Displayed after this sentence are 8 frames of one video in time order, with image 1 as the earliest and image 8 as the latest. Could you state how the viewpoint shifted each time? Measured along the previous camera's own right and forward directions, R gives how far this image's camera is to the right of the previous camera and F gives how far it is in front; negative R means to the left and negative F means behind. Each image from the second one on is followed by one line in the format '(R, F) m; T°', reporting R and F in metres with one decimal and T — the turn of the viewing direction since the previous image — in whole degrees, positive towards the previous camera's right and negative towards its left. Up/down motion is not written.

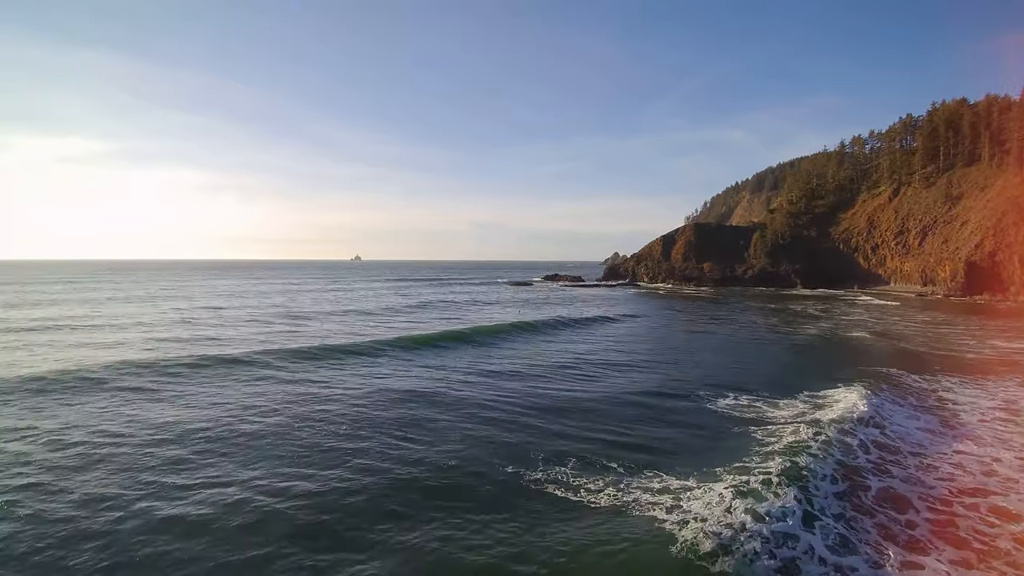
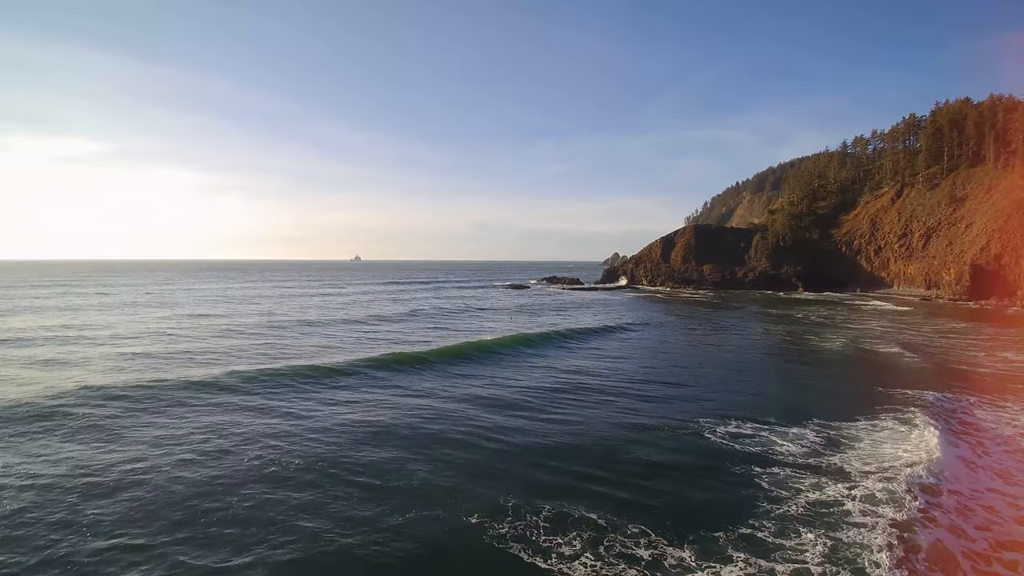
(+0.6, +1.4) m; 0°
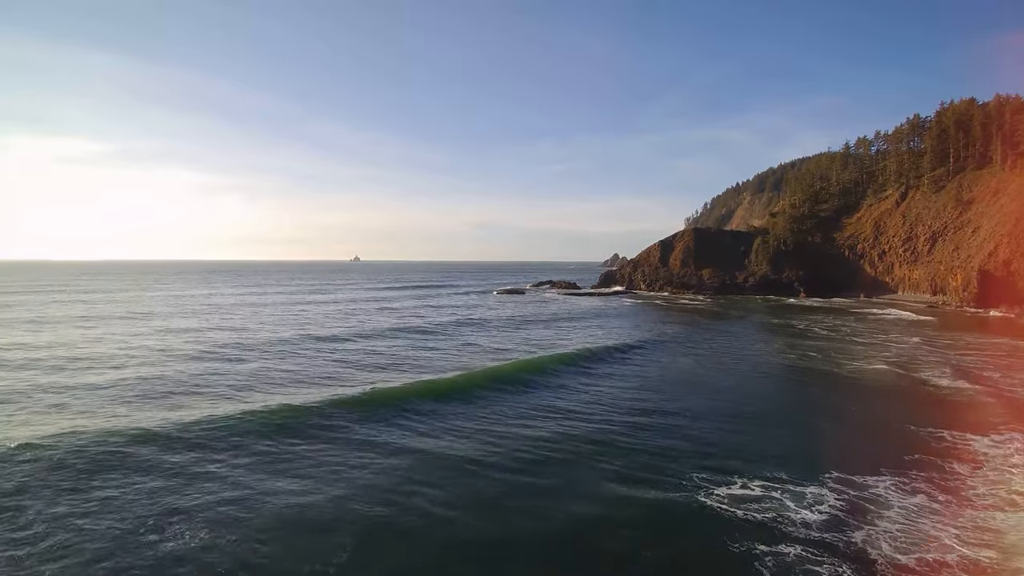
(+0.9, +2.0) m; 0°
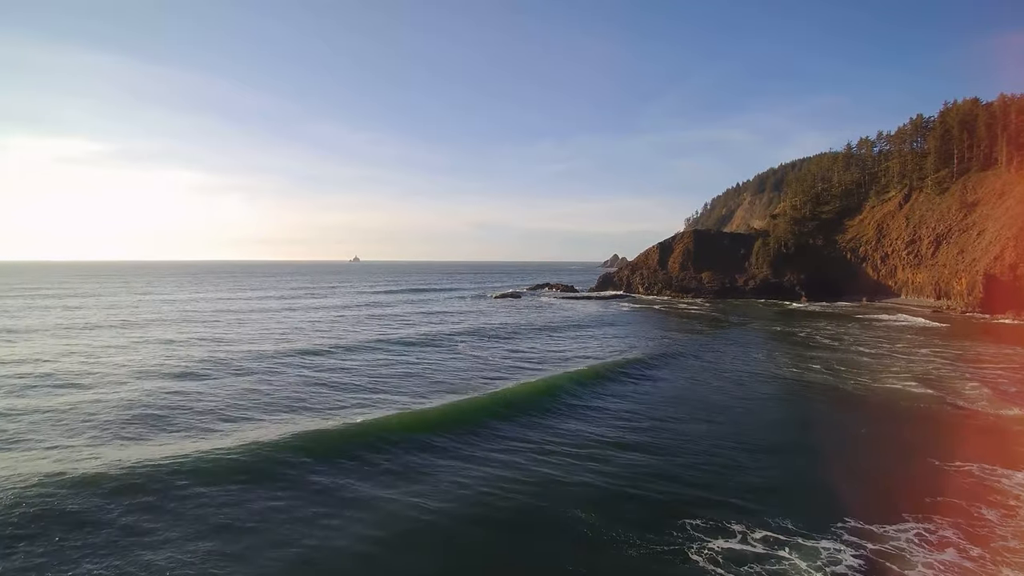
(+0.6, +1.4) m; 0°
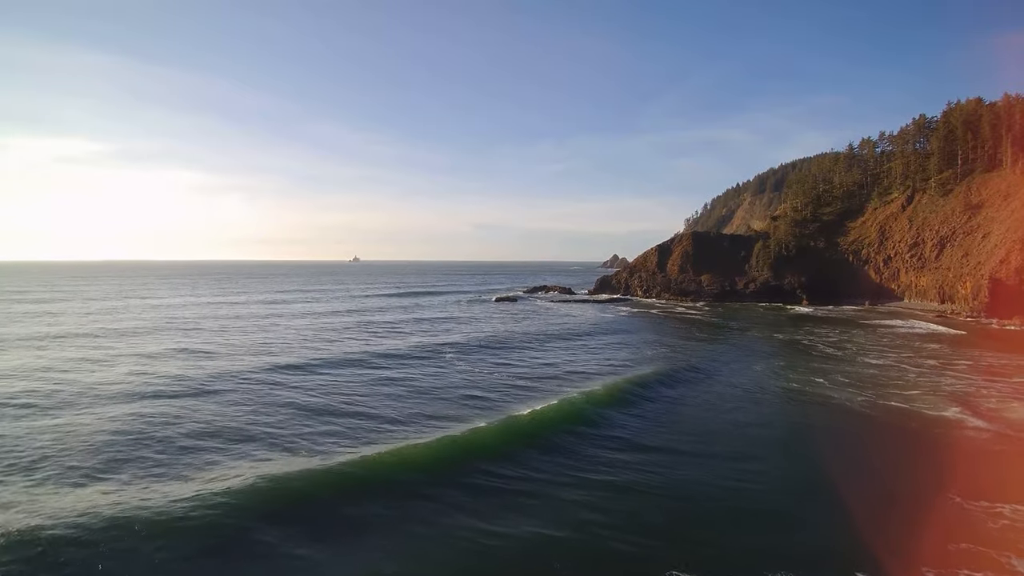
(+0.7, +1.4) m; 0°
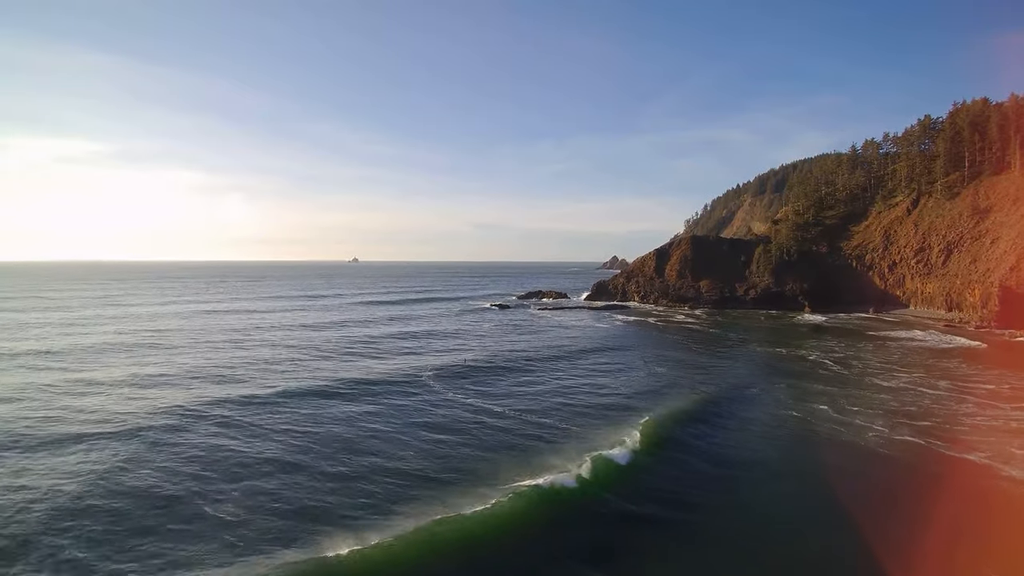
(+1.1, +2.3) m; 0°
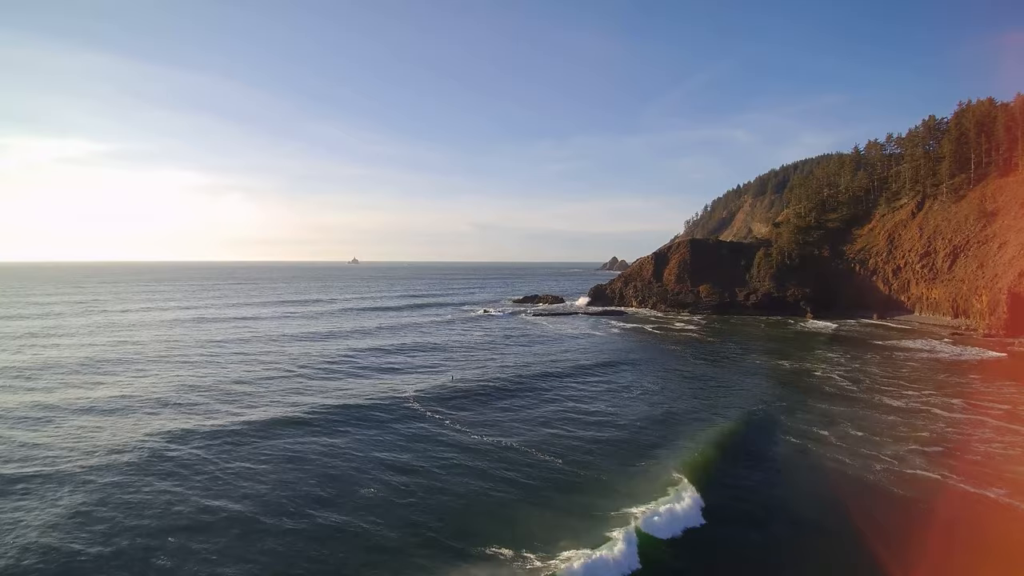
(+0.9, +1.8) m; 0°
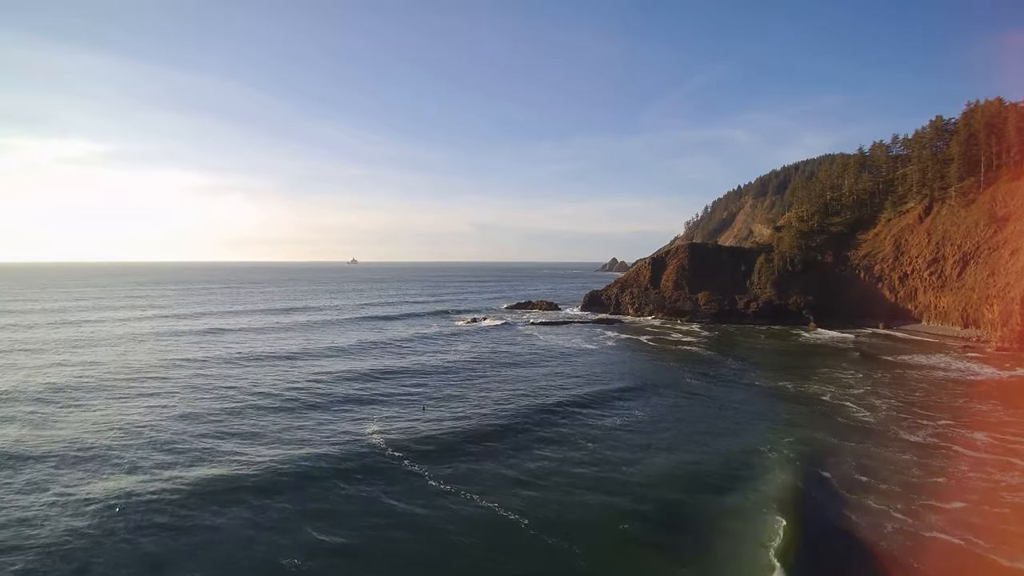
(+1.4, +2.8) m; 0°
